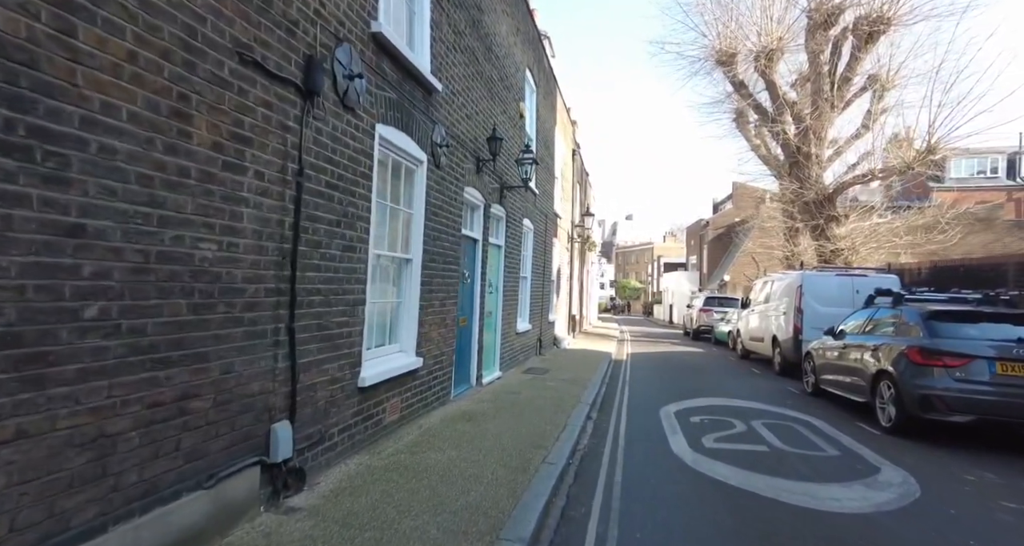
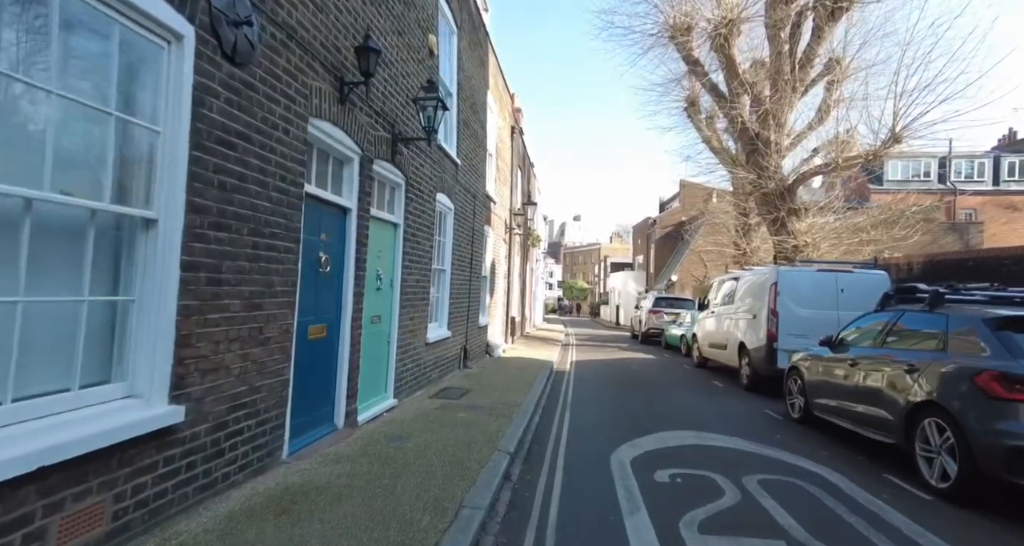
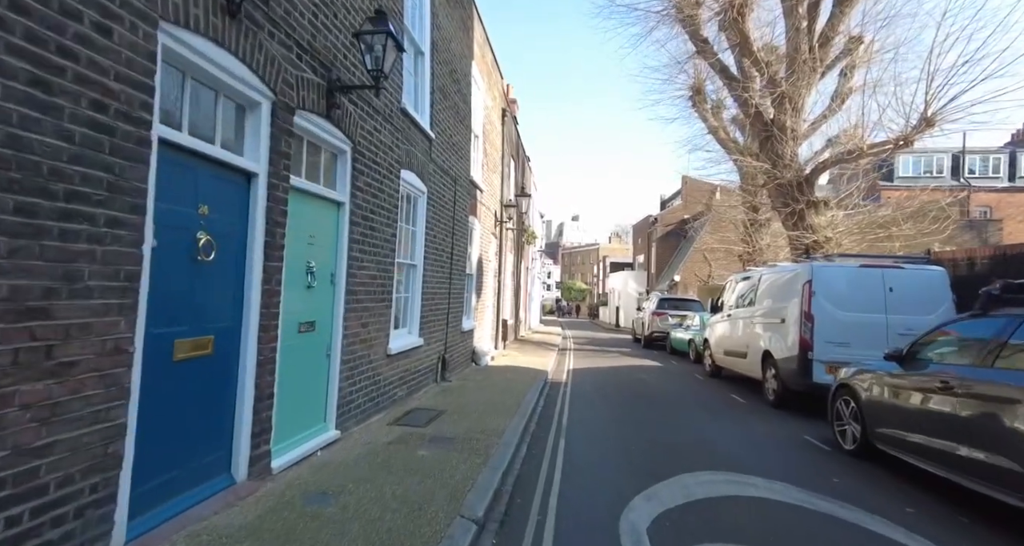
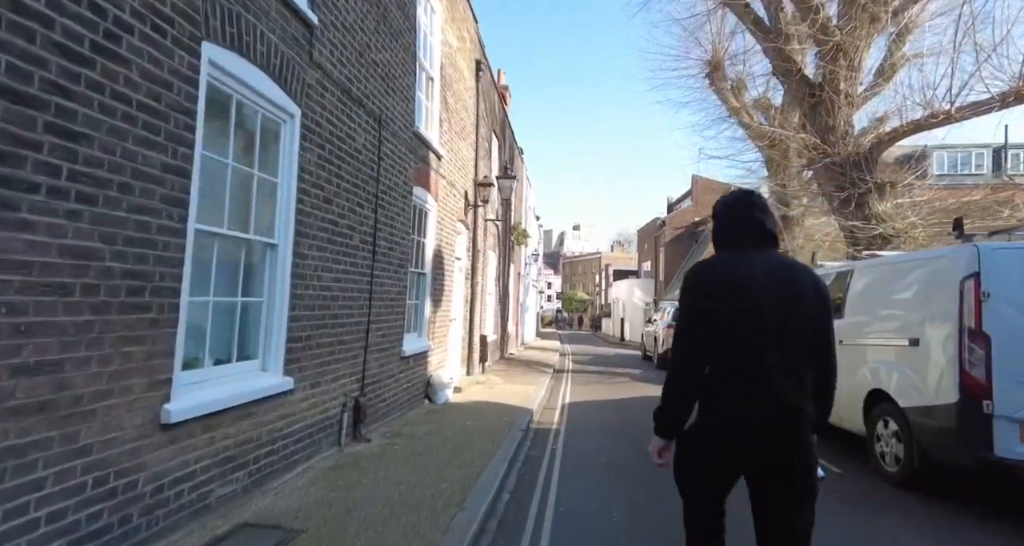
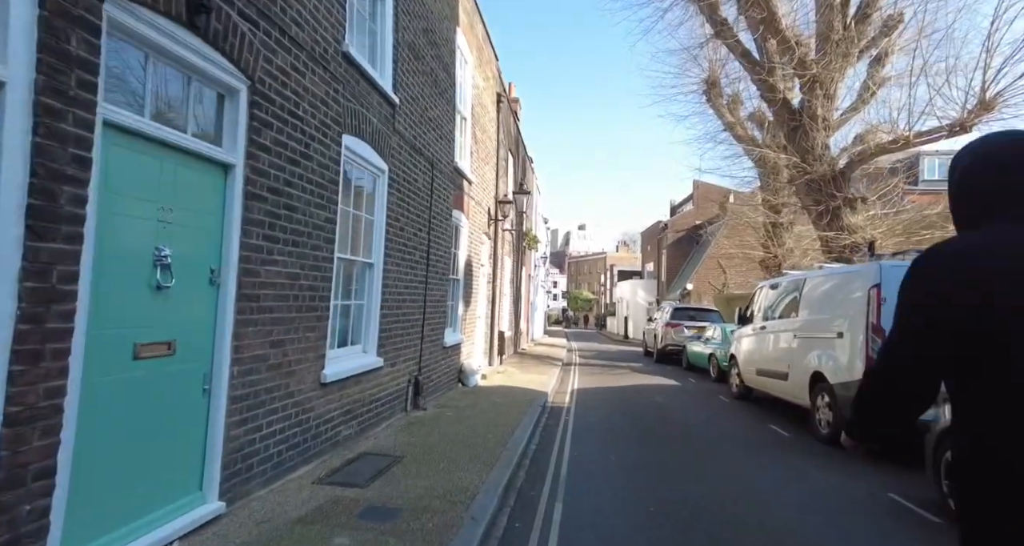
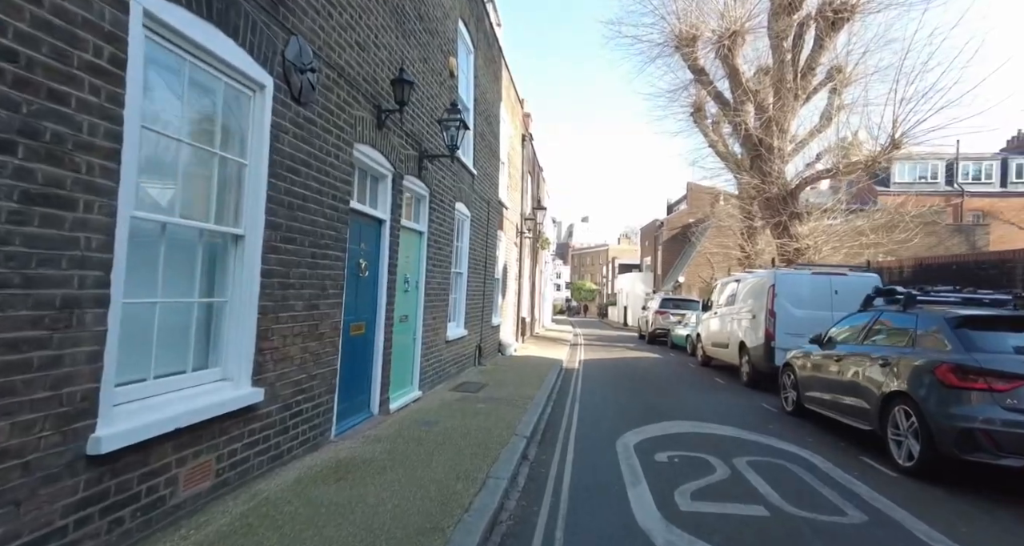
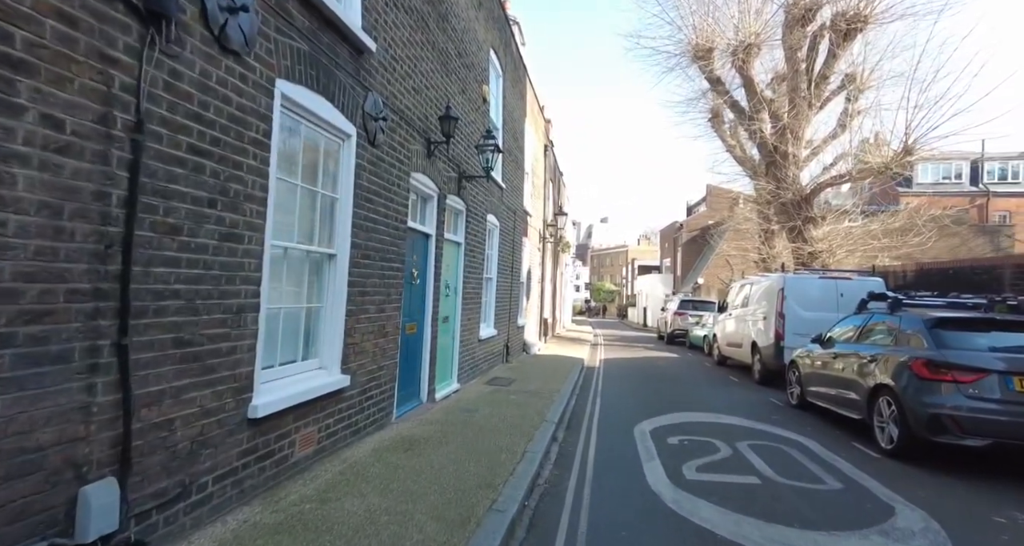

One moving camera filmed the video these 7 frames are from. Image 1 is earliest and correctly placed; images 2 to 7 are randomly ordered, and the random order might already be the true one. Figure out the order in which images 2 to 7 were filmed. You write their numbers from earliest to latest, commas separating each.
7, 6, 2, 3, 5, 4
